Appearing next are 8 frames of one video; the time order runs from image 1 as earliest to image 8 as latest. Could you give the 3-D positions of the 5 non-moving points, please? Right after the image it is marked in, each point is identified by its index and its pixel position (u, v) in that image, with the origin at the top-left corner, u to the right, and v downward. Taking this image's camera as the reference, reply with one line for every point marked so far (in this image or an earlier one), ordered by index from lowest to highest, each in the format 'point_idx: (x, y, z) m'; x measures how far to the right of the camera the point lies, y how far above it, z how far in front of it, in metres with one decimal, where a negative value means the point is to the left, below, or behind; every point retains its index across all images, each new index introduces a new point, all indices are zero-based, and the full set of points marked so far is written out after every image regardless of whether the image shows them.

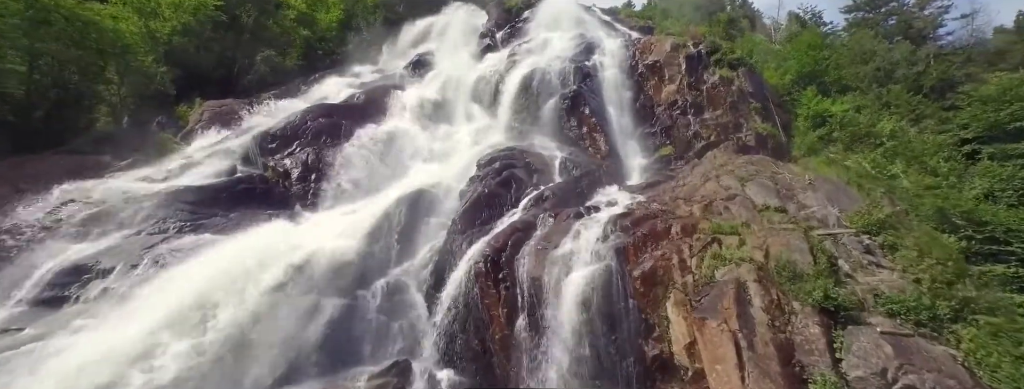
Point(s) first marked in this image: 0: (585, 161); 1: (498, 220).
0: (+3.2, +1.4, +19.3) m
1: (-0.4, -0.8, +14.3) m
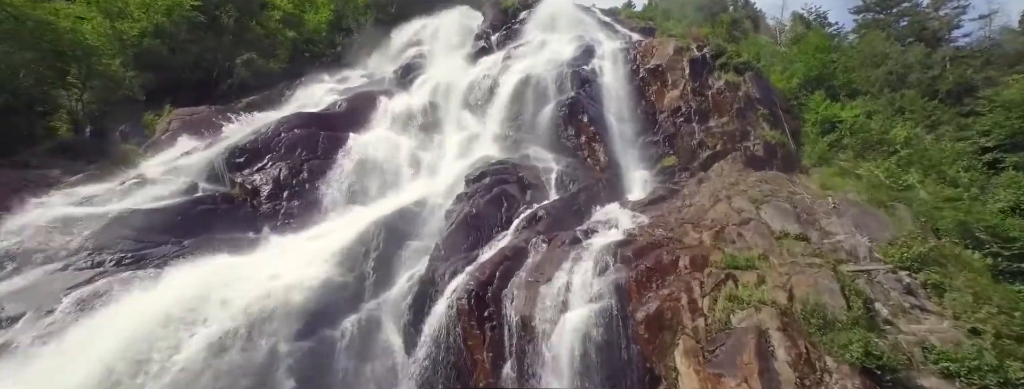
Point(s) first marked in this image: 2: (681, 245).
0: (+2.9, +0.8, +18.0) m
1: (-0.7, -1.5, +13.0) m
2: (+4.2, -1.3, +10.9) m
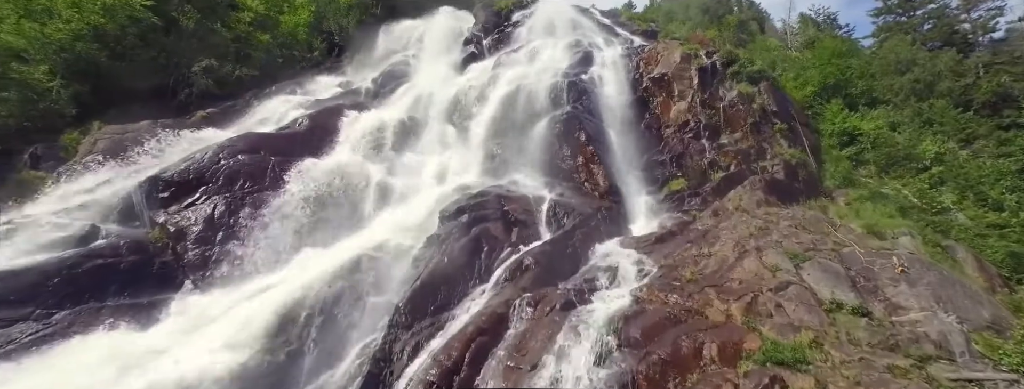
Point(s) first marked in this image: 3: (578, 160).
0: (+2.4, -0.3, +15.6) m
1: (-1.3, -2.6, +10.5) m
2: (+3.7, -2.4, +8.4) m
3: (+2.7, +1.4, +17.9) m
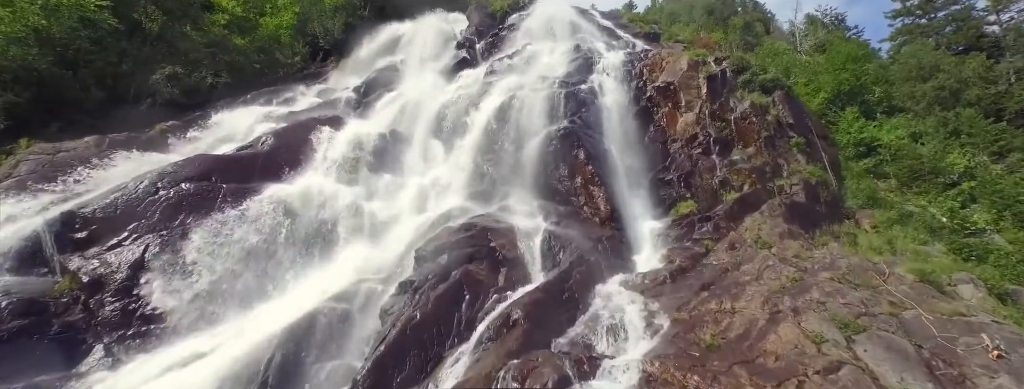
0: (+2.0, -1.2, +13.7) m
1: (-1.6, -3.5, +8.7) m
2: (+3.3, -3.3, +6.6) m
3: (+2.3, +0.5, +16.1) m
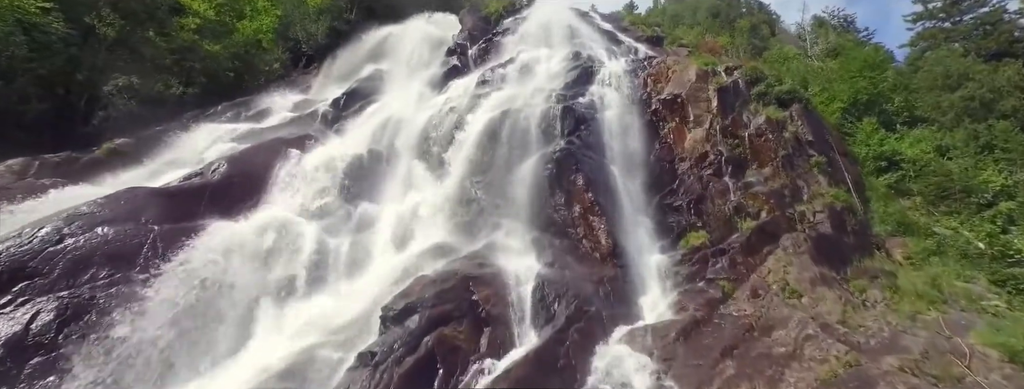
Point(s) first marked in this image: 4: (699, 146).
0: (+1.7, -2.2, +11.9) m
1: (-1.9, -4.5, +6.8) m
2: (+3.0, -4.3, +4.8) m
3: (+2.0, -0.5, +14.2) m
4: (+7.3, +1.9, +17.3) m
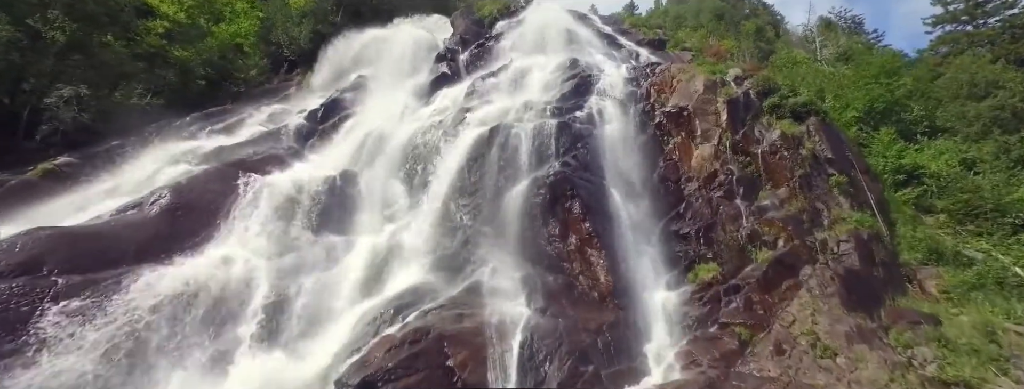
0: (+1.3, -3.1, +10.3) m
1: (-2.2, -5.4, +5.2) m
2: (+2.7, -5.1, +3.1) m
3: (+1.6, -1.4, +12.6) m
4: (+7.0, +1.1, +15.7) m
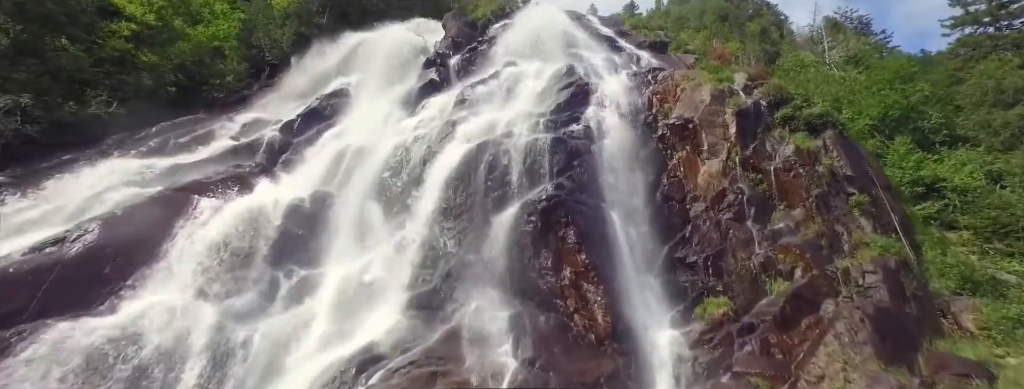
0: (+1.0, -3.8, +8.9) m
1: (-2.6, -6.2, +3.8) m
2: (+2.3, -5.9, +1.8) m
3: (+1.3, -2.1, +11.2) m
4: (+6.6, +0.4, +14.3) m
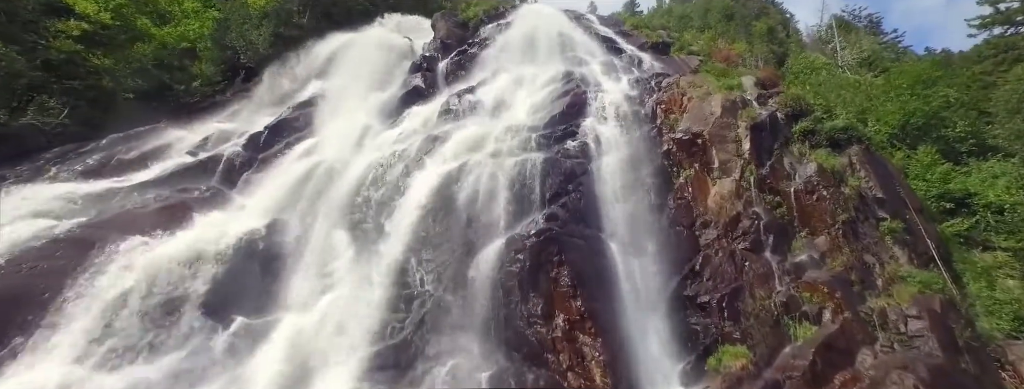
0: (+0.7, -4.6, +7.2) m
1: (-2.9, -7.0, +2.2) m
2: (+2.0, -6.7, +0.1) m
3: (+0.9, -2.9, +9.6) m
4: (+6.2, -0.4, +12.7) m
